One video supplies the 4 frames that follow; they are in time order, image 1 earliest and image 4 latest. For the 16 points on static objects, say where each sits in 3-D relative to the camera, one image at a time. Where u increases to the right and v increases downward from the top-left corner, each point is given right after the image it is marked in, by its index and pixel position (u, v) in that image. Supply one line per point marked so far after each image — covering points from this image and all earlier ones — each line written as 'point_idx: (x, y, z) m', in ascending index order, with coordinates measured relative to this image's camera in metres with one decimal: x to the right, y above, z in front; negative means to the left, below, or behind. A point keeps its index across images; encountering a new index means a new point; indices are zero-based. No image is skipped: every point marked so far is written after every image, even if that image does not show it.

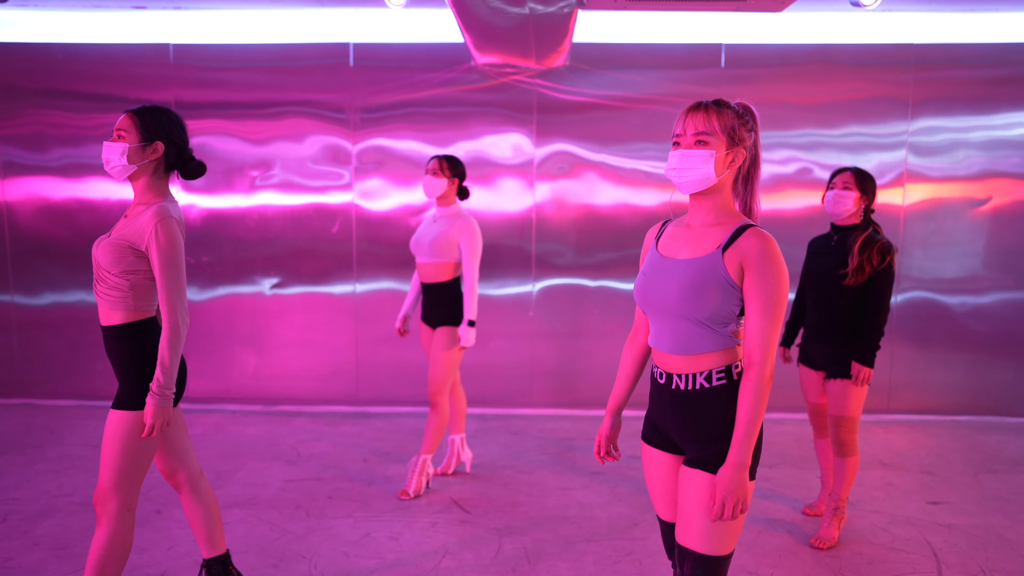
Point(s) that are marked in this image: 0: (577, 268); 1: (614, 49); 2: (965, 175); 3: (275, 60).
0: (+0.6, +0.2, +5.6) m
1: (+0.8, +2.0, +5.4) m
2: (+3.7, +0.9, +5.4) m
3: (-1.9, +1.9, +5.5) m
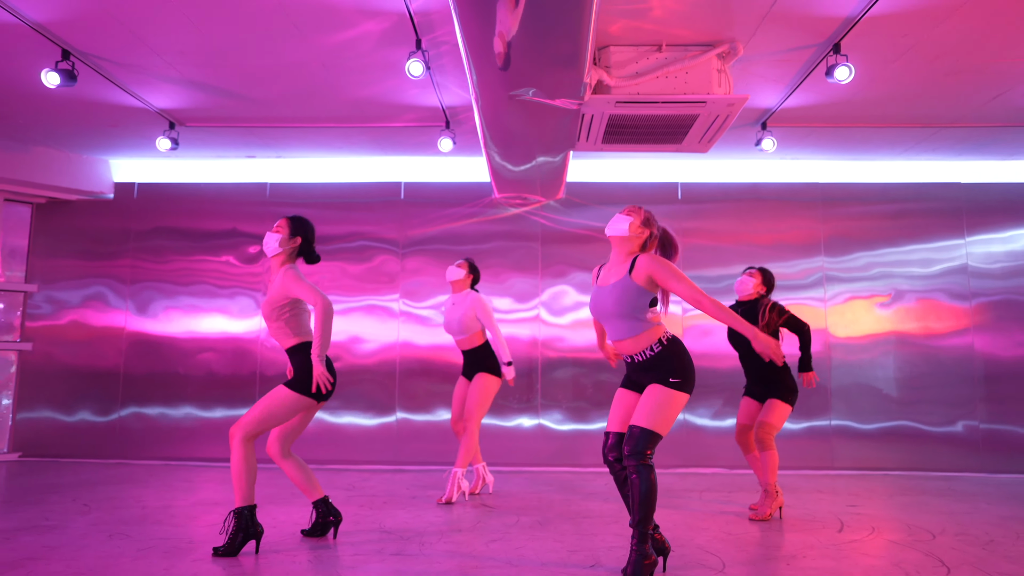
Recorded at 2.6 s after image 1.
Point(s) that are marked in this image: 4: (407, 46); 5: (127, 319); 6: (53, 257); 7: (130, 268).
0: (+0.7, -0.7, +7.0) m
1: (+0.9, +1.1, +7.2) m
2: (+3.8, +0.1, +7.0) m
3: (-1.8, +1.0, +7.3) m
4: (-0.7, +1.6, +4.5) m
5: (-4.2, -0.3, +7.2) m
6: (-5.0, +0.3, +7.3) m
7: (-4.2, +0.2, +7.2) m
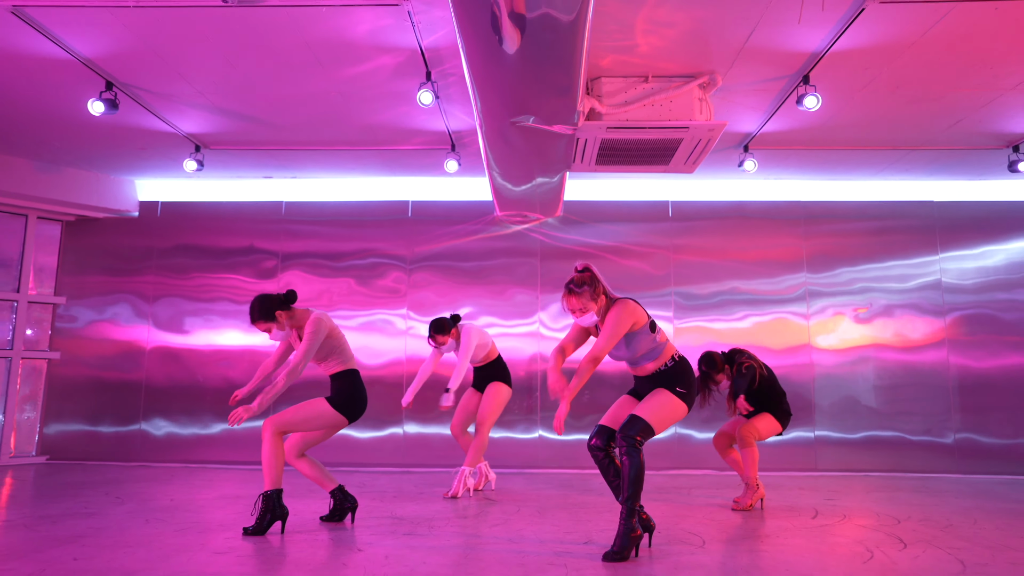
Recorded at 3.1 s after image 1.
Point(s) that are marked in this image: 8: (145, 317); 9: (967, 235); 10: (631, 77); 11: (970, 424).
0: (+0.7, -0.8, +7.4) m
1: (+1.0, +1.0, +7.6) m
2: (+3.8, -0.1, +7.4) m
3: (-1.8, +0.9, +7.7) m
4: (-0.7, +1.6, +4.9) m
5: (-4.2, -0.5, +7.6) m
6: (-5.0, +0.2, +7.7) m
7: (-4.2, +0.1, +7.7) m
8: (-4.2, -0.3, +7.6) m
9: (+5.1, +0.6, +7.4) m
10: (+0.9, +1.6, +4.9) m
11: (+4.9, -1.5, +7.1) m
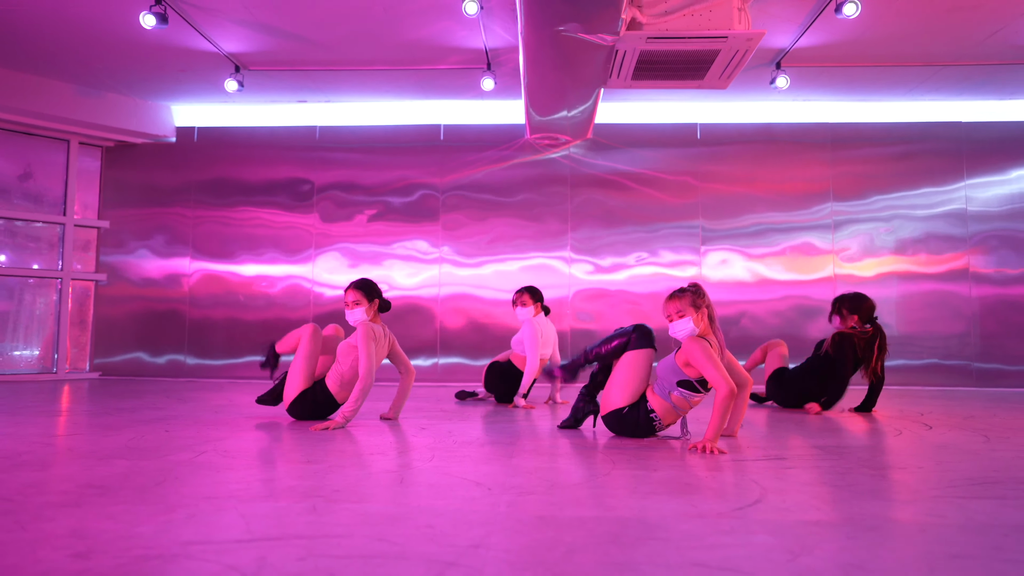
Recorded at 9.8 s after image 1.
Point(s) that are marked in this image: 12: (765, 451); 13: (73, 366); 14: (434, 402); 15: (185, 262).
0: (+1.0, 0.0, +7.6) m
1: (+1.3, +1.8, +7.7) m
2: (+4.1, +0.8, +7.5) m
3: (-1.5, +1.8, +7.8) m
4: (-0.4, +2.3, +5.0) m
5: (-3.8, +0.4, +7.8) m
6: (-4.7, +1.1, +7.9) m
7: (-3.8, +1.0, +7.9) m
8: (-3.9, +0.6, +7.9) m
9: (+5.4, +1.5, +7.5) m
10: (+1.2, +2.2, +4.9) m
11: (+5.3, -0.6, +7.3) m
12: (+1.2, -0.8, +3.2) m
13: (-5.1, -0.9, +7.7) m
14: (-0.7, -0.9, +5.4) m
15: (-3.9, +0.3, +7.8) m
